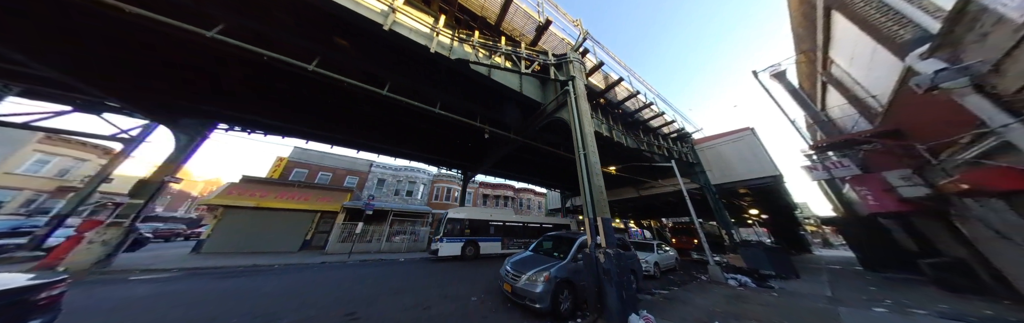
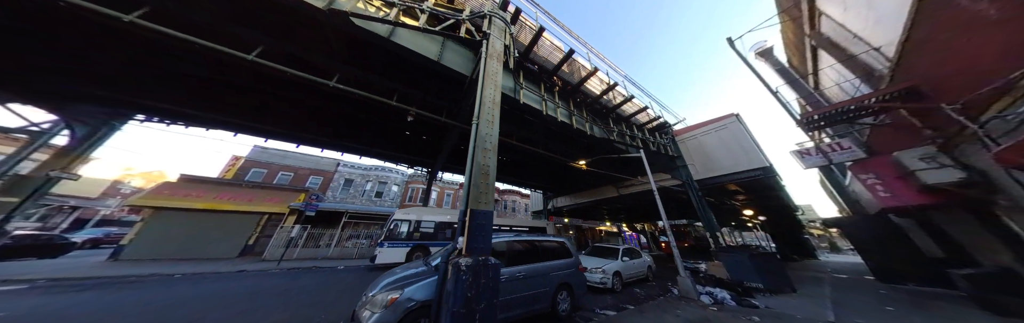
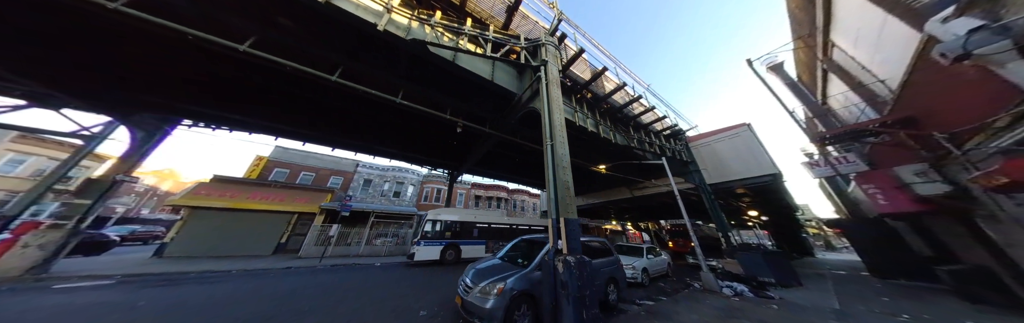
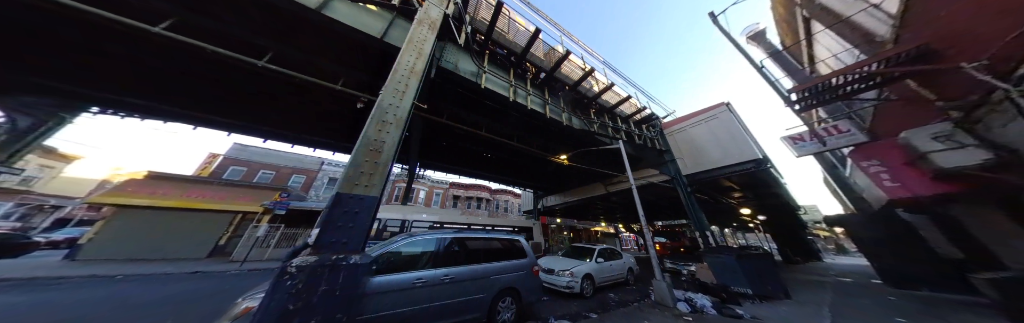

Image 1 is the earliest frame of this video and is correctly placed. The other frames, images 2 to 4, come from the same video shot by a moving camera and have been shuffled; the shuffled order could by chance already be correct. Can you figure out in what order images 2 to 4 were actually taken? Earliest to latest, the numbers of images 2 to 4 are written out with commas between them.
3, 2, 4
